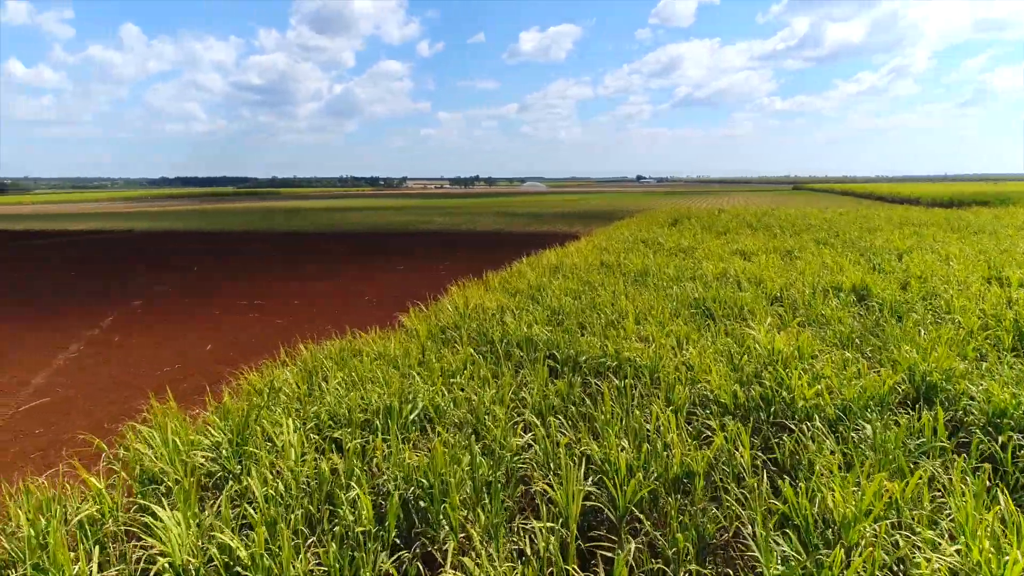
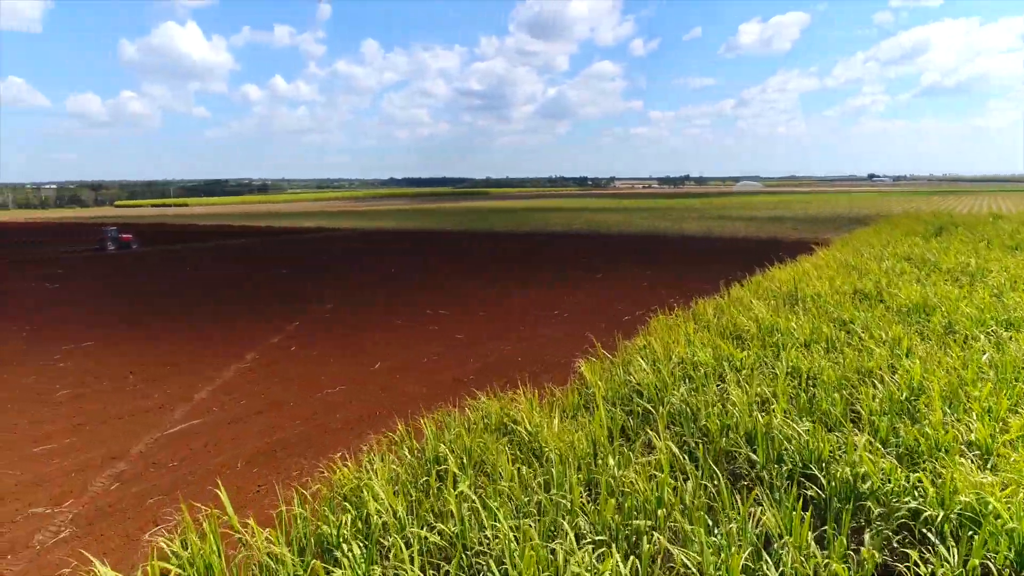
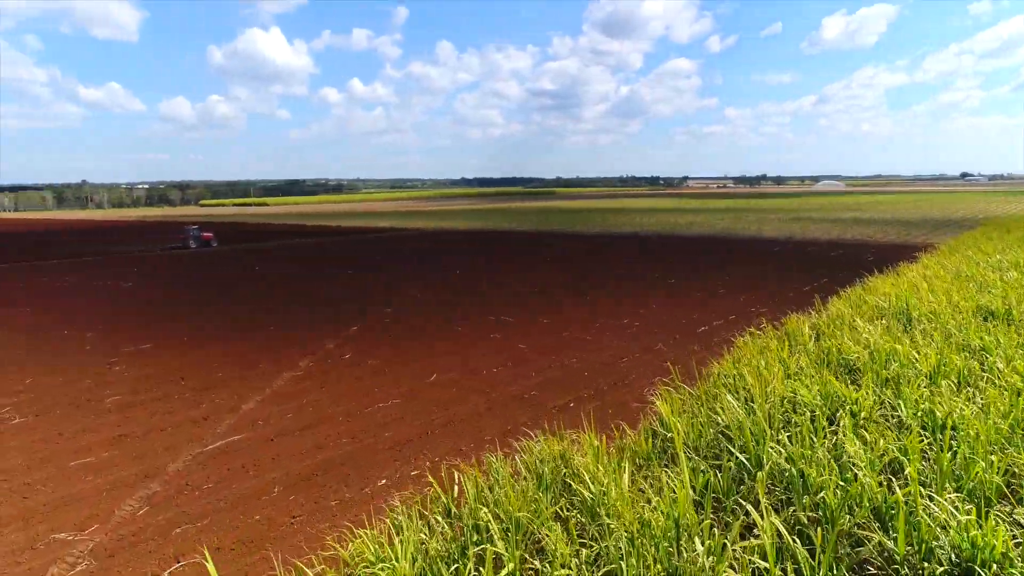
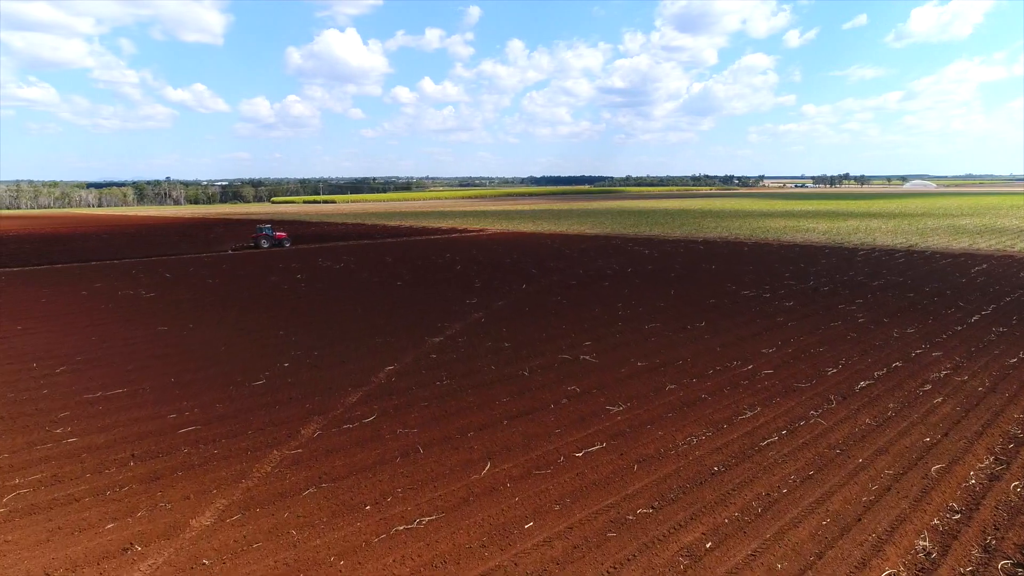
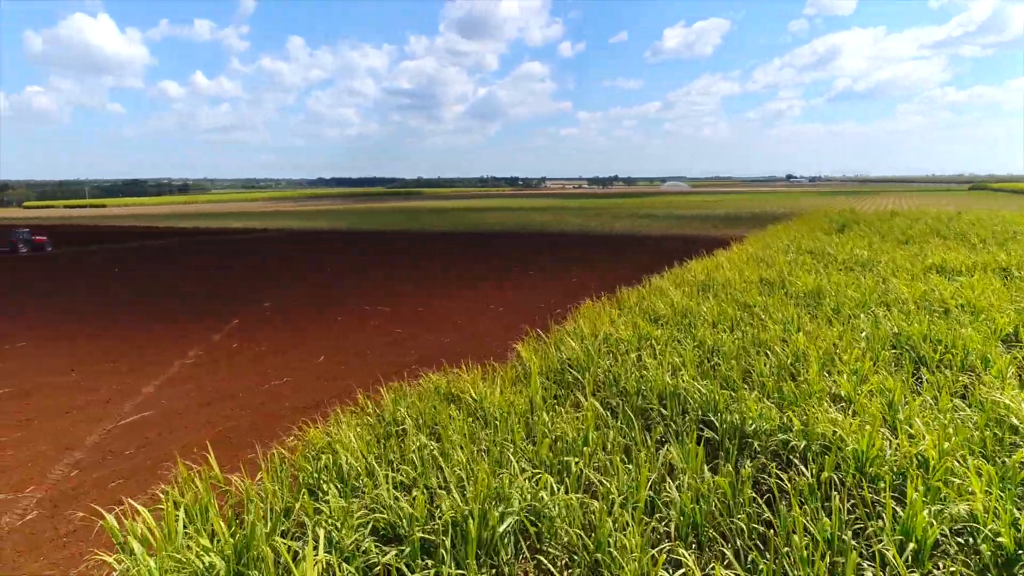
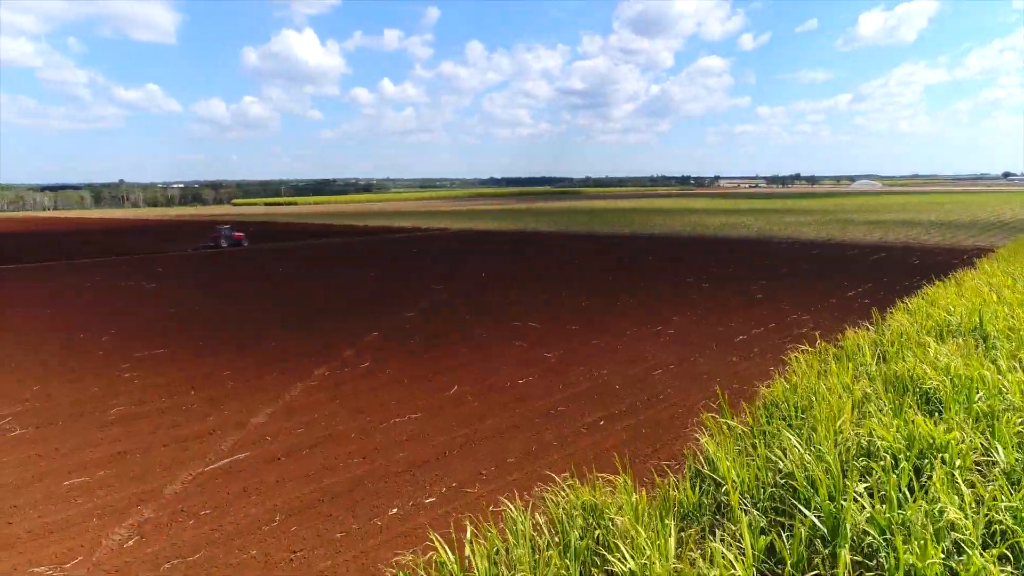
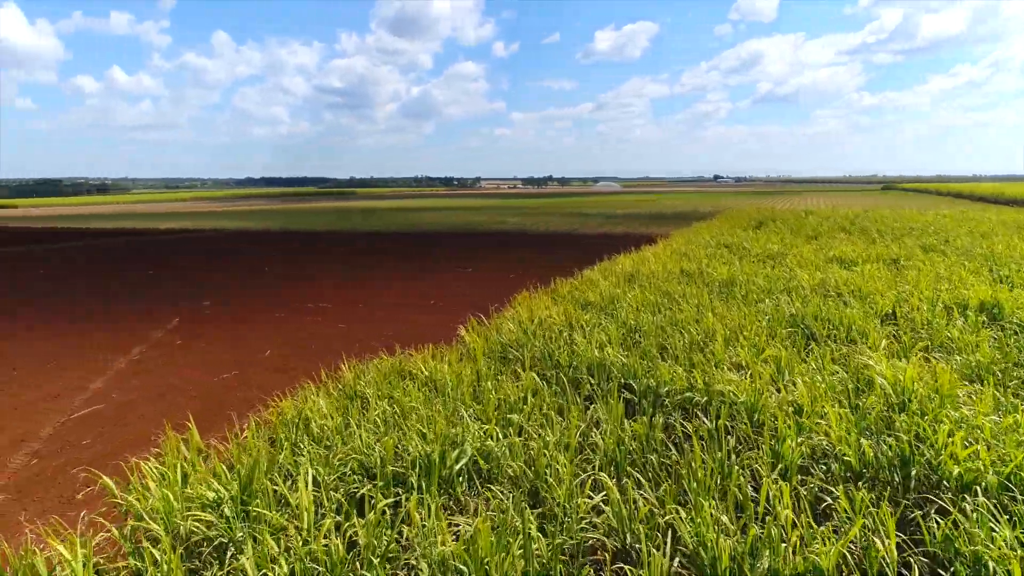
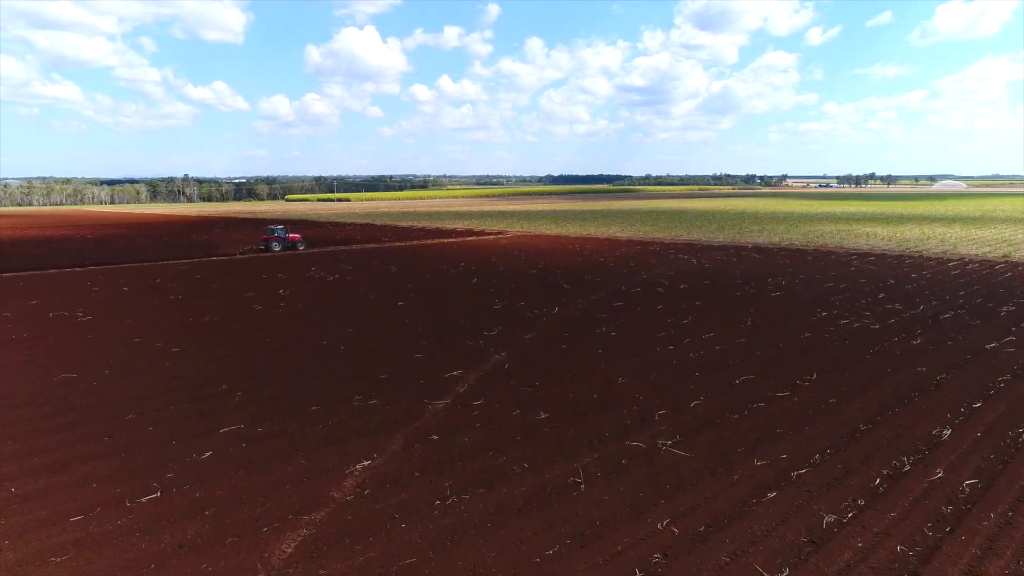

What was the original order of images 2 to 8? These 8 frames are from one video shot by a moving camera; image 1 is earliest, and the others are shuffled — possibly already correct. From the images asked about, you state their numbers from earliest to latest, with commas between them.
7, 5, 2, 3, 6, 4, 8
